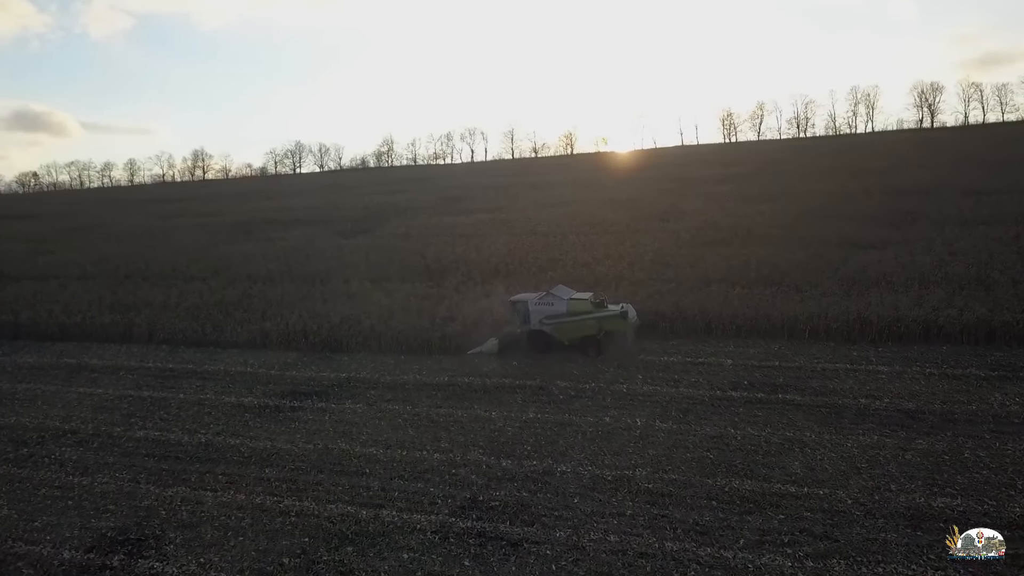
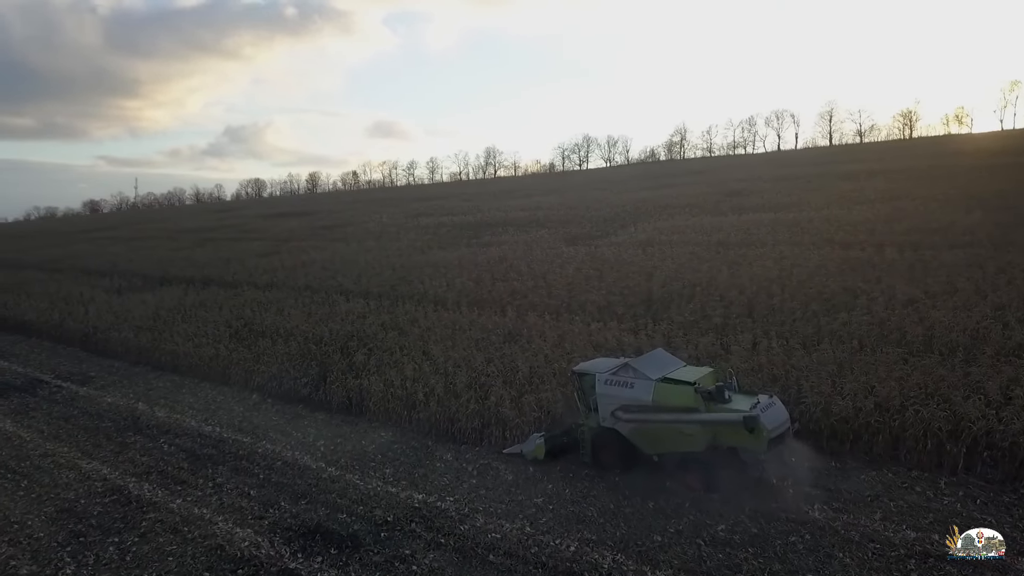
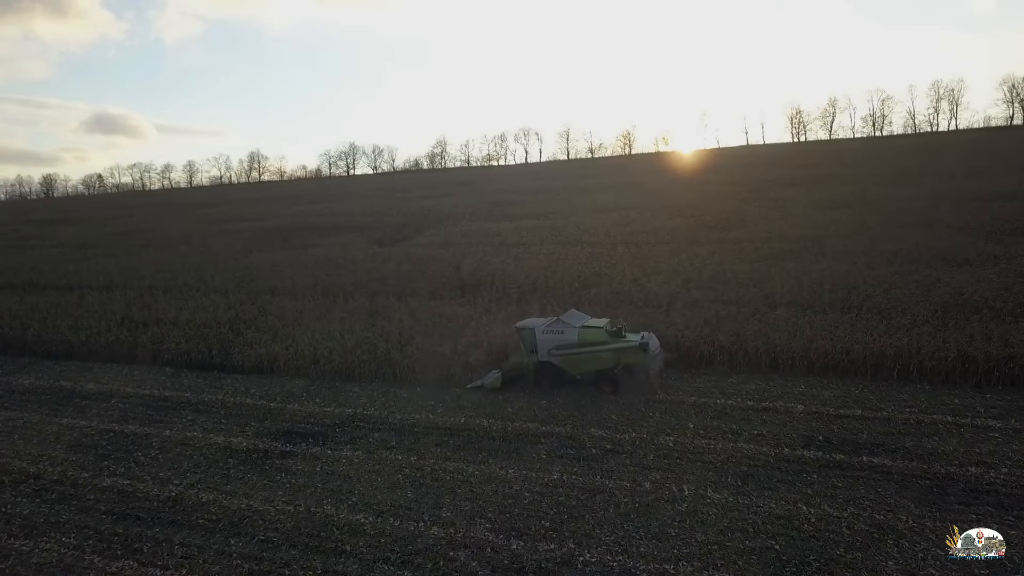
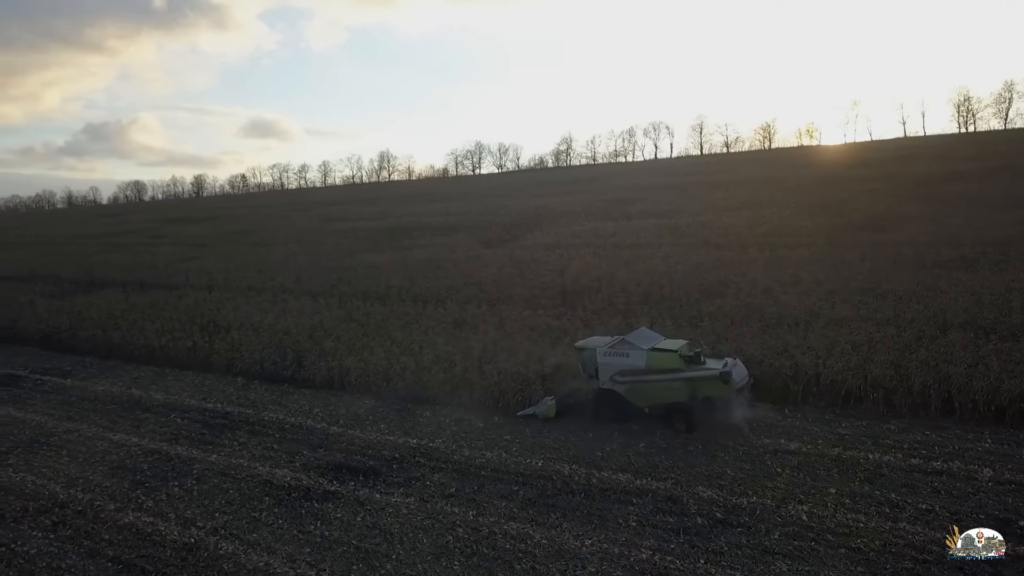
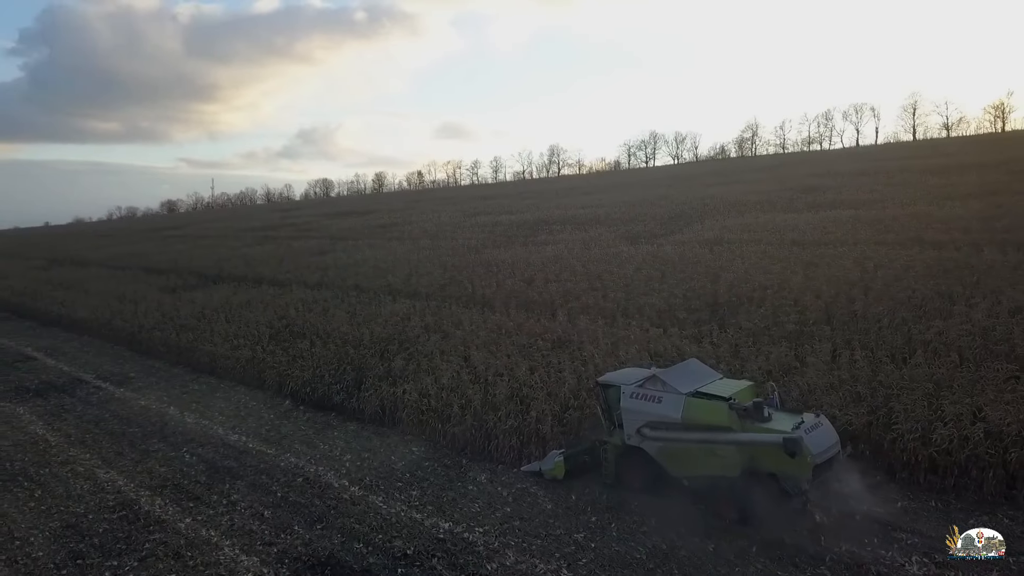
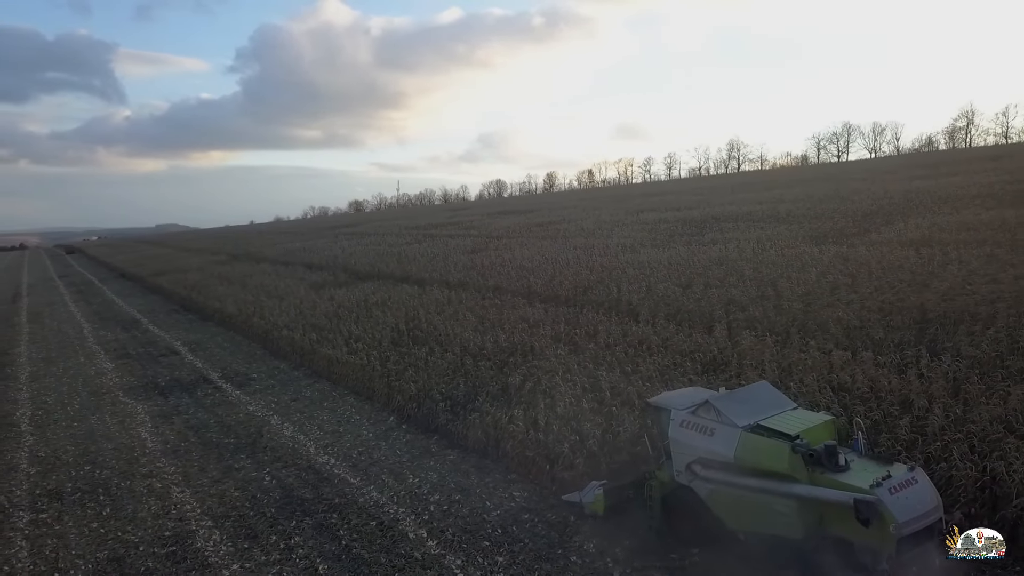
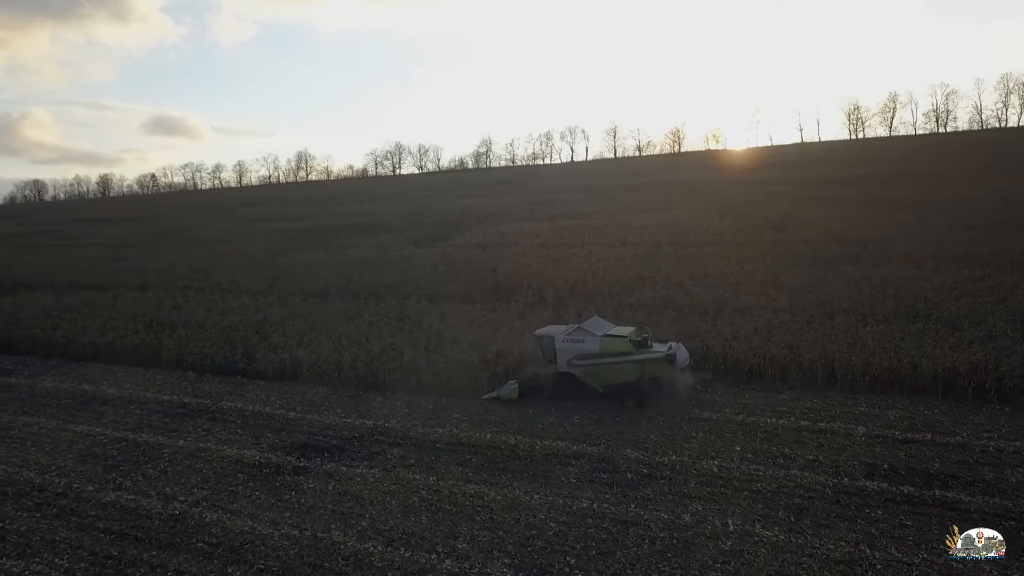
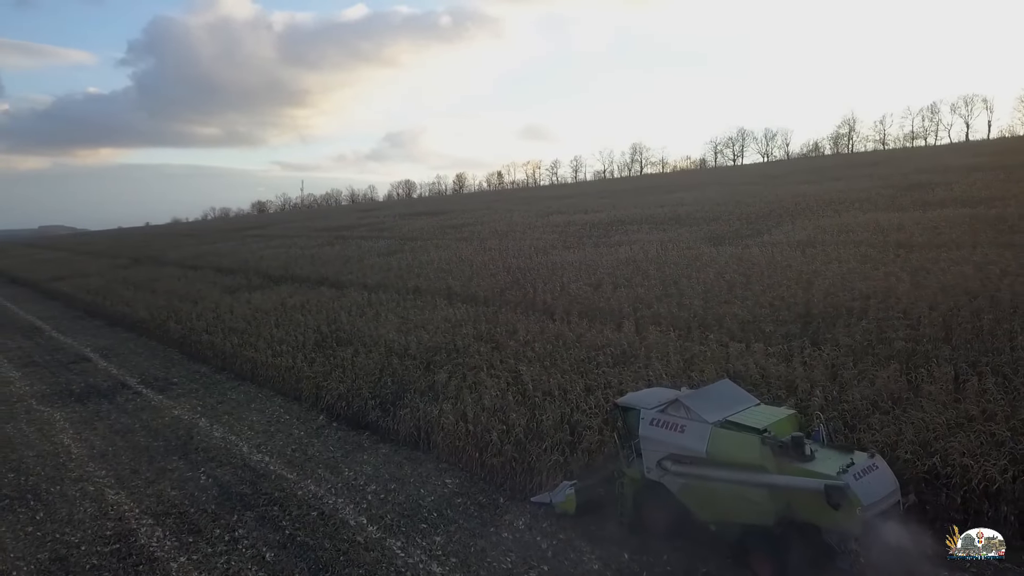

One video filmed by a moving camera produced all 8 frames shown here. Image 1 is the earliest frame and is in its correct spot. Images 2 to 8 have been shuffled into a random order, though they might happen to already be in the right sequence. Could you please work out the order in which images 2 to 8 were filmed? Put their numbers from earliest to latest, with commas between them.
3, 7, 4, 2, 5, 8, 6
